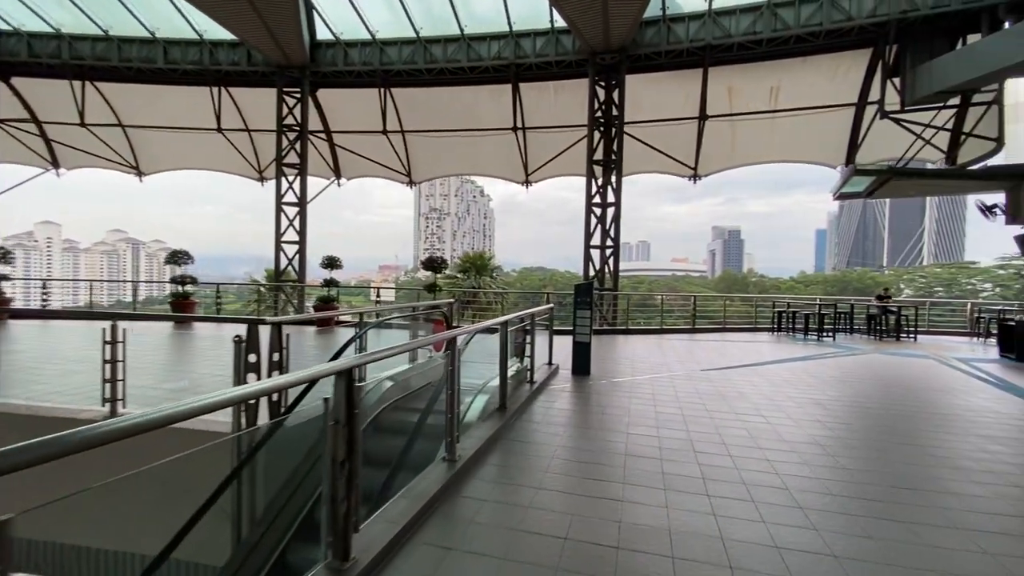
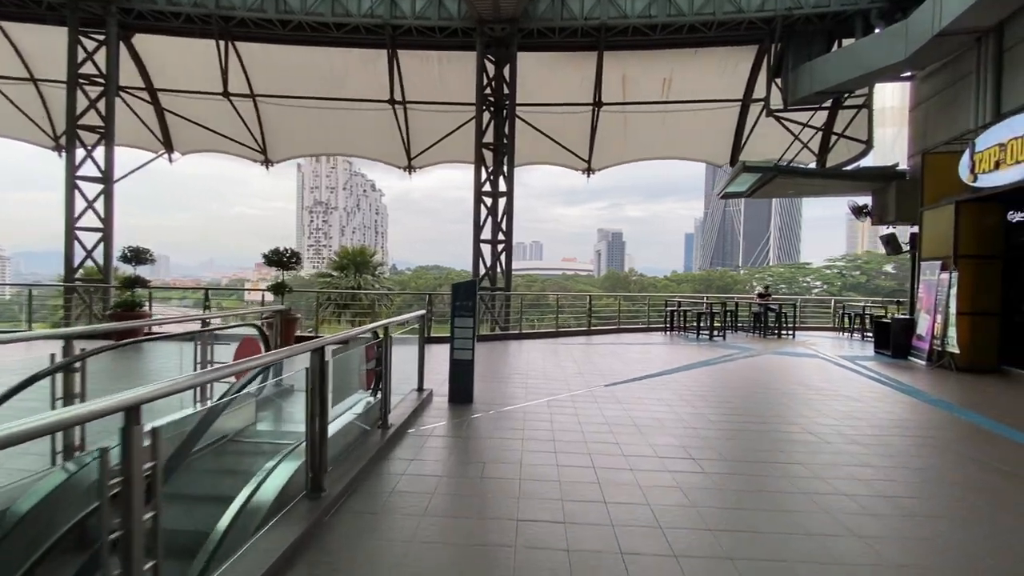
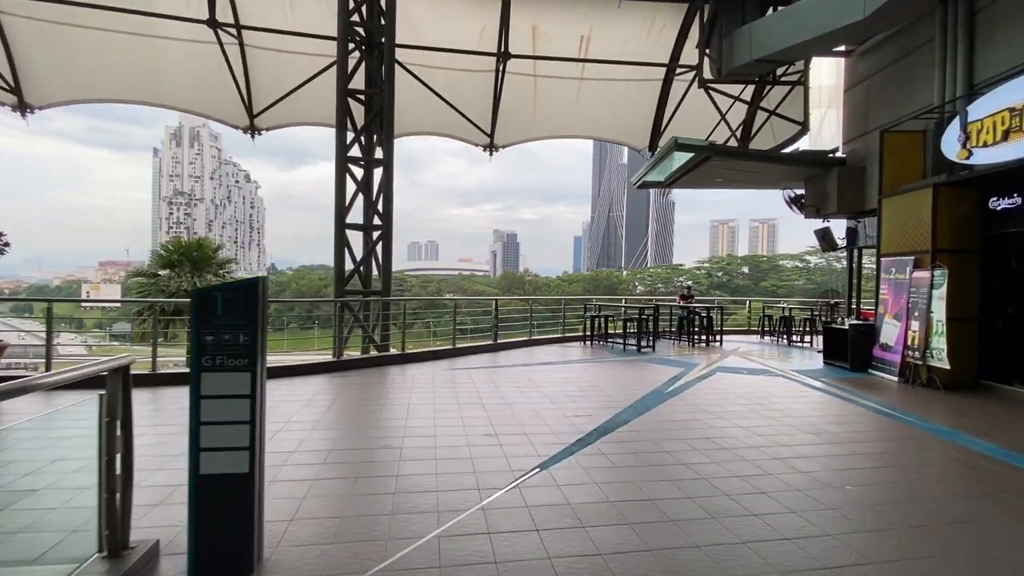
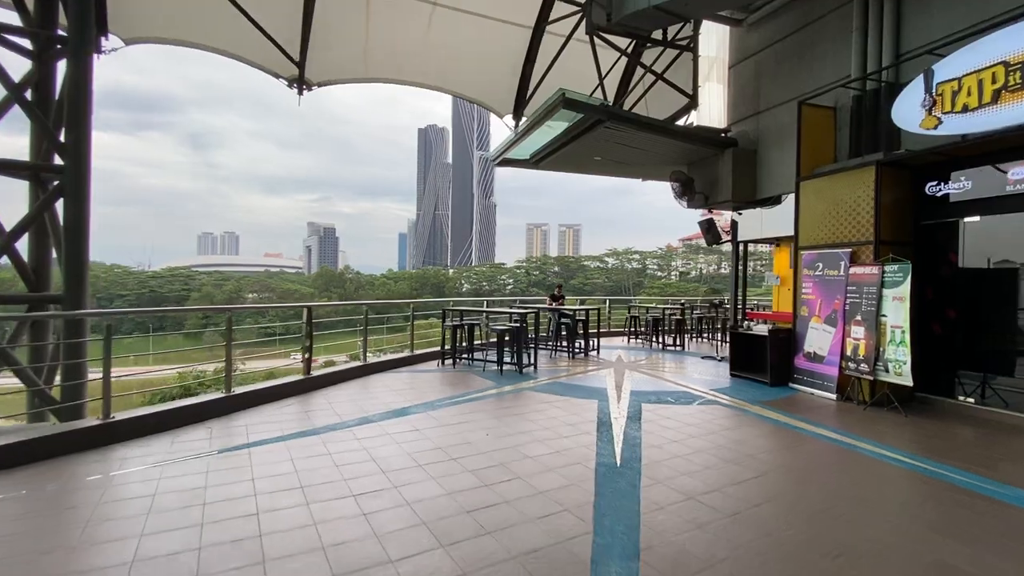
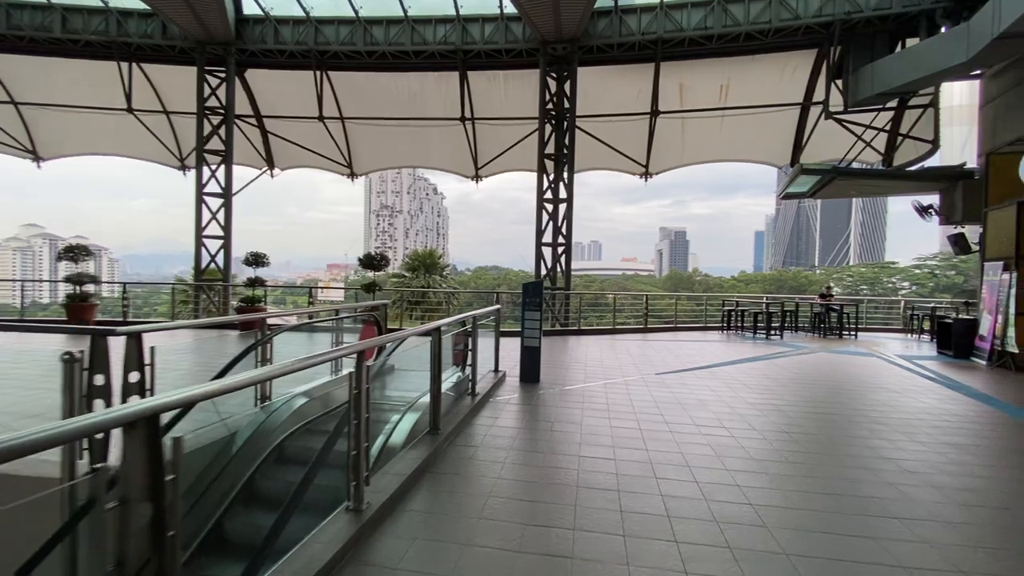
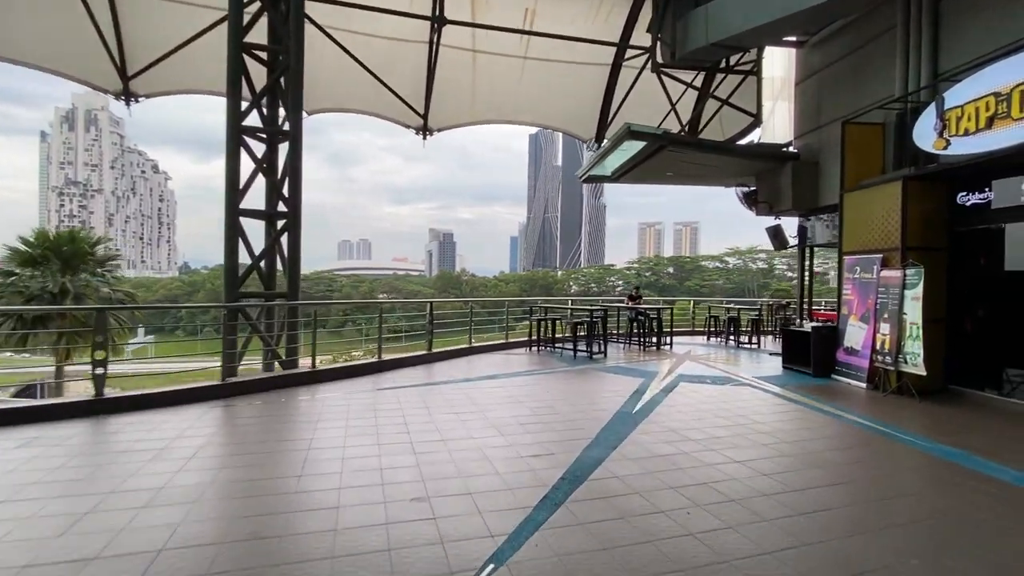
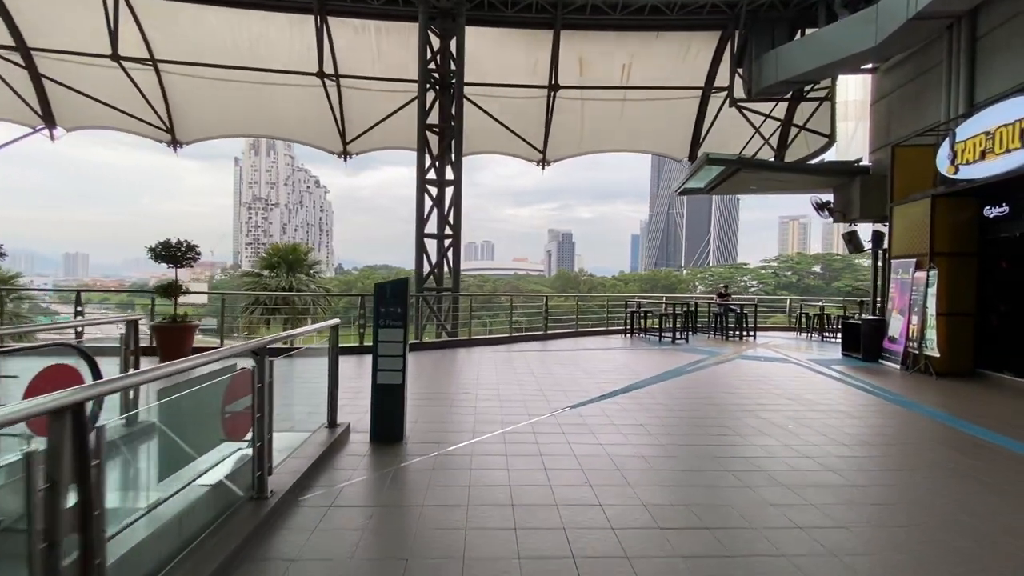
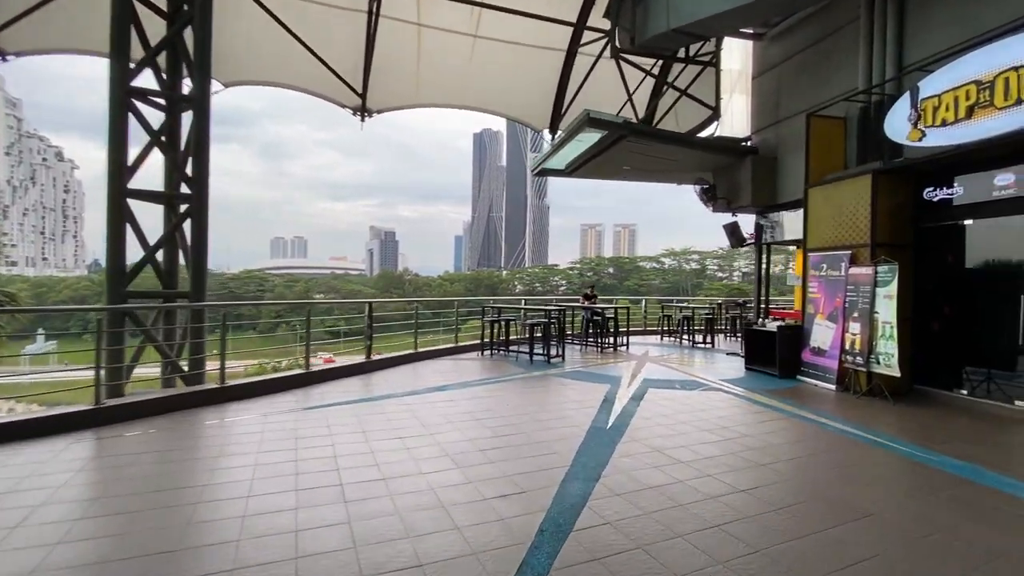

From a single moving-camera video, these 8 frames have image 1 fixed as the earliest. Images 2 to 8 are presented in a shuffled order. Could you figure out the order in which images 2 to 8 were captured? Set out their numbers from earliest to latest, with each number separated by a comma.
5, 2, 7, 3, 6, 8, 4
